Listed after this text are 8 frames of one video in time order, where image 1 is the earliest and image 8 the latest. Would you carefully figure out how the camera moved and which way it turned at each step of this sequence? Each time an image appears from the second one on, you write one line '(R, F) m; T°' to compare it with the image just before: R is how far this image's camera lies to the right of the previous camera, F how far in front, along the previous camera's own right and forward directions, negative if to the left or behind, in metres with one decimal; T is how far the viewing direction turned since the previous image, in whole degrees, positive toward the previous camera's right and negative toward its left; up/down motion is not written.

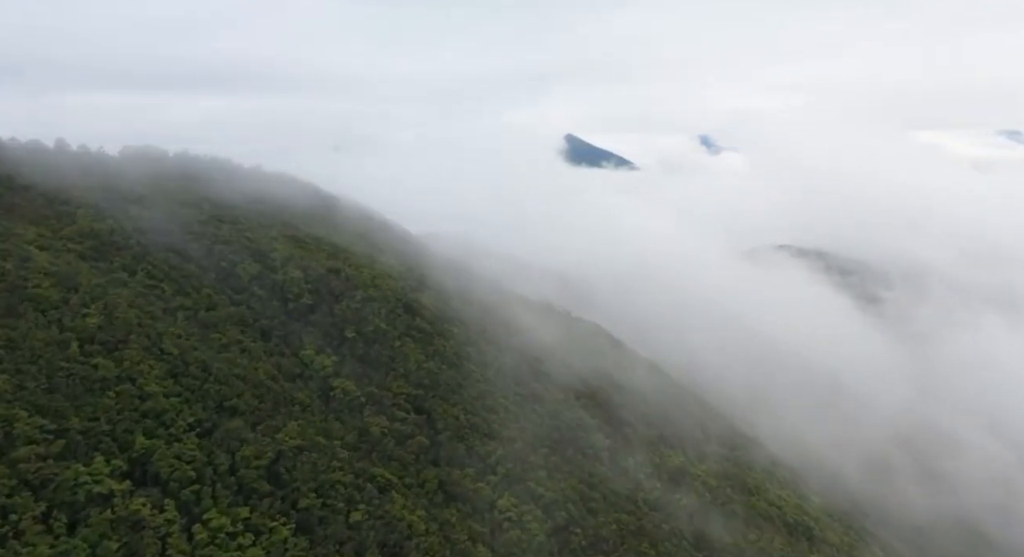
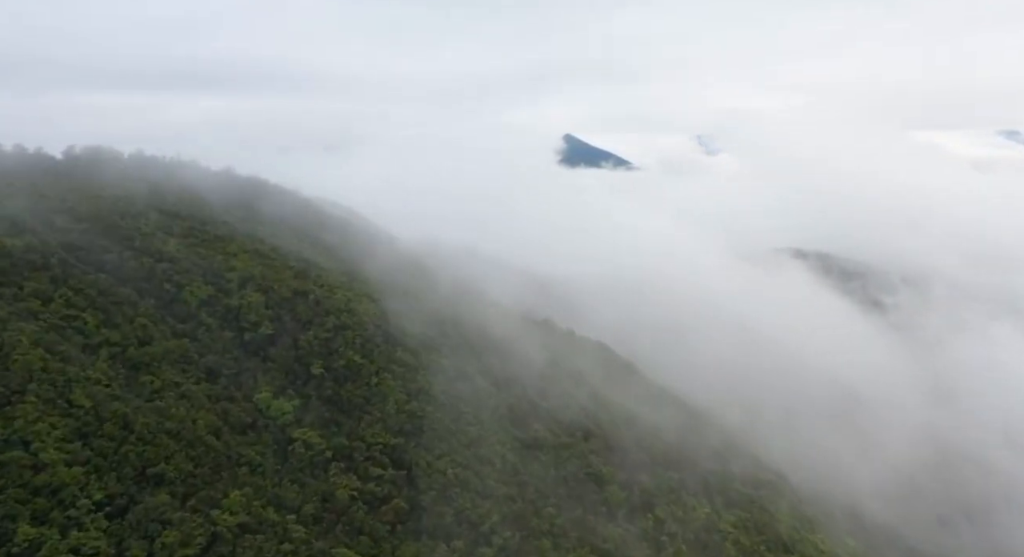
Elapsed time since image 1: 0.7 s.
(0.0, +4.7) m; 0°
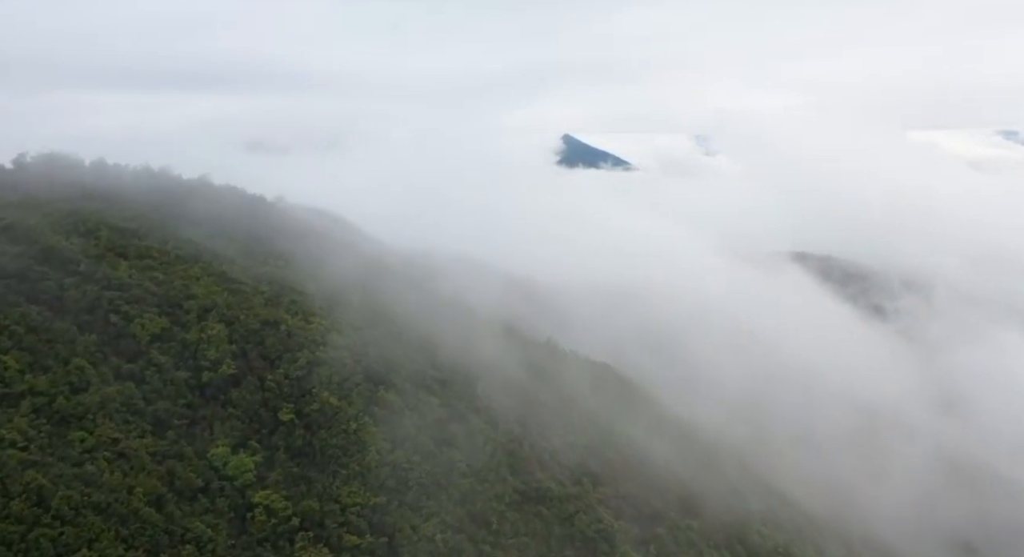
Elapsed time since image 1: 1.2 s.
(0.0, +3.4) m; 0°
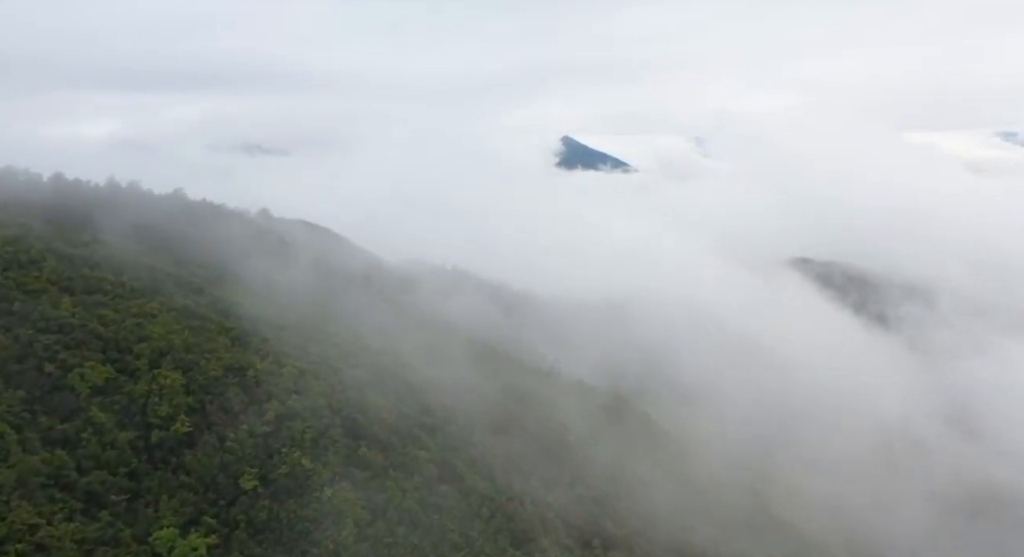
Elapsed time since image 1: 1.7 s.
(0.0, +3.1) m; 0°
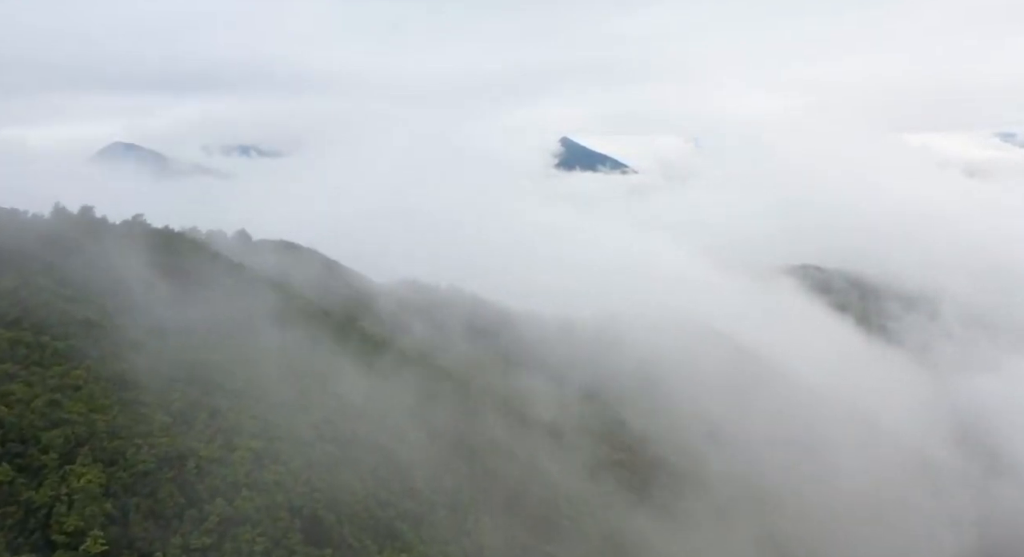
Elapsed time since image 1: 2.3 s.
(0.0, +4.0) m; 0°
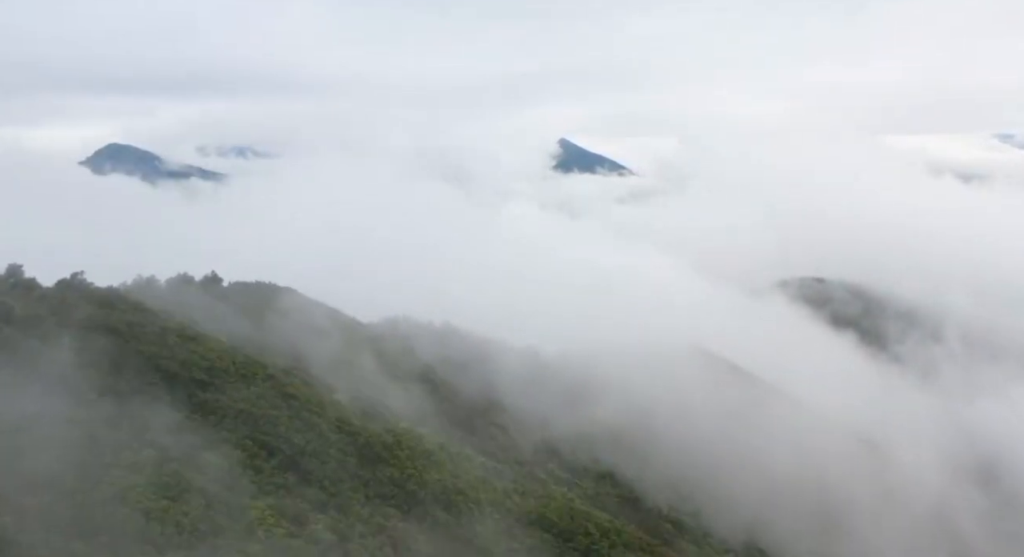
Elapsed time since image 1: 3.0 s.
(+0.5, +6.0) m; 0°
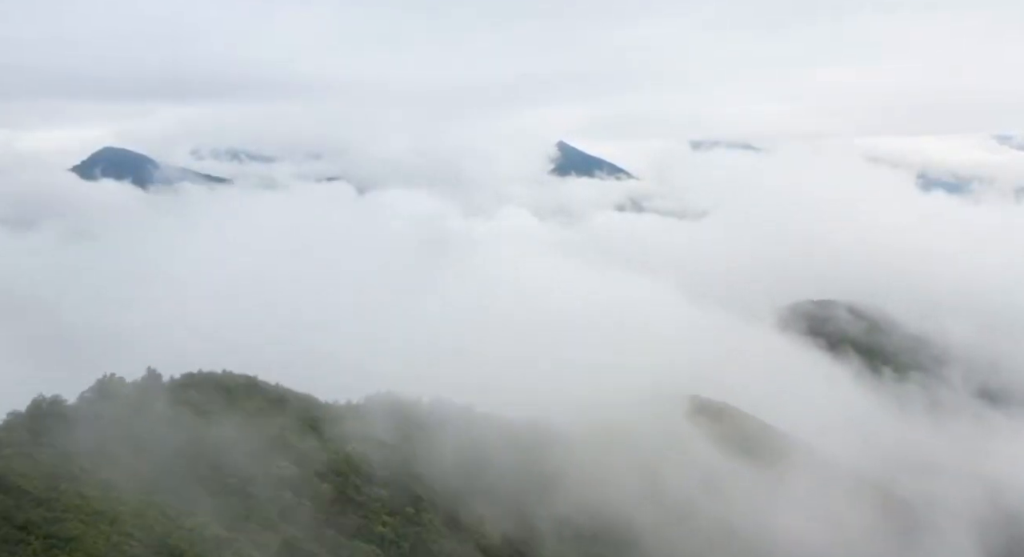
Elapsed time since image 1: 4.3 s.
(+1.8, +11.4) m; 0°
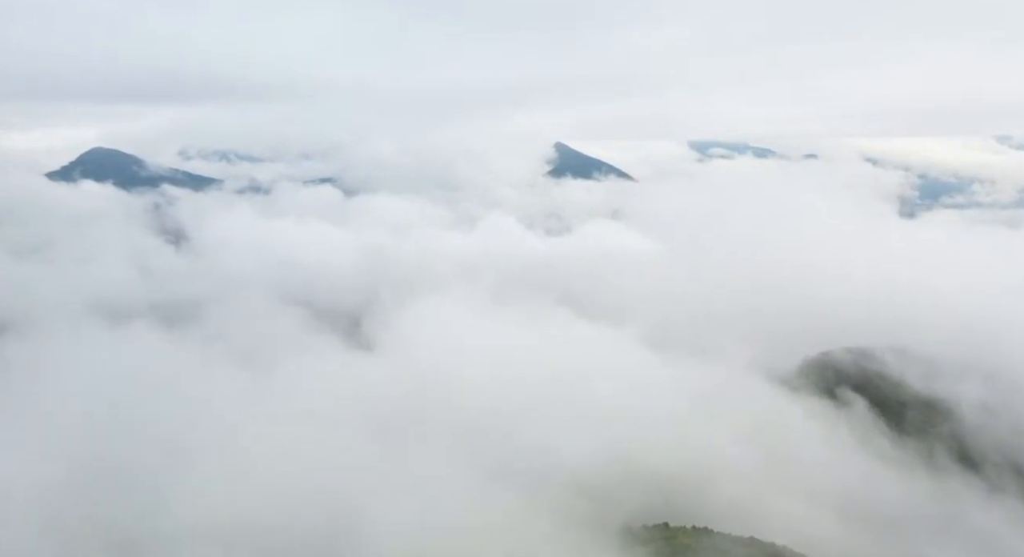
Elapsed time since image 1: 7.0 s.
(+6.1, +23.5) m; 0°
